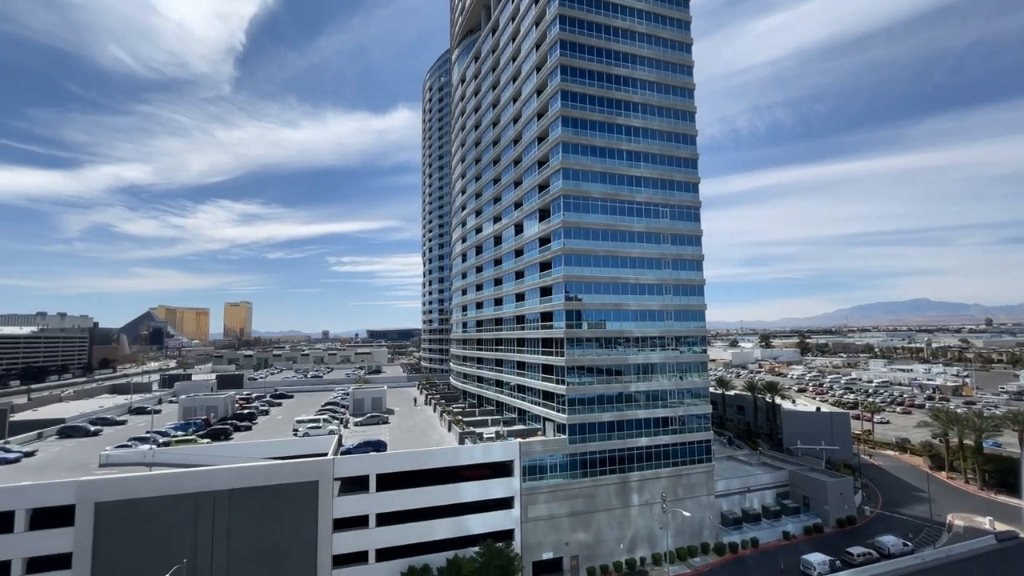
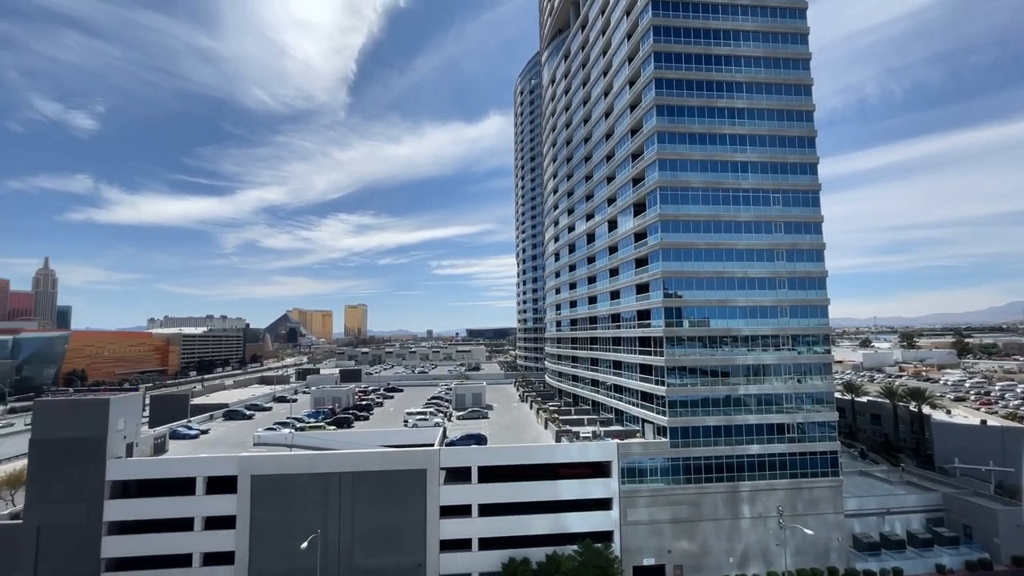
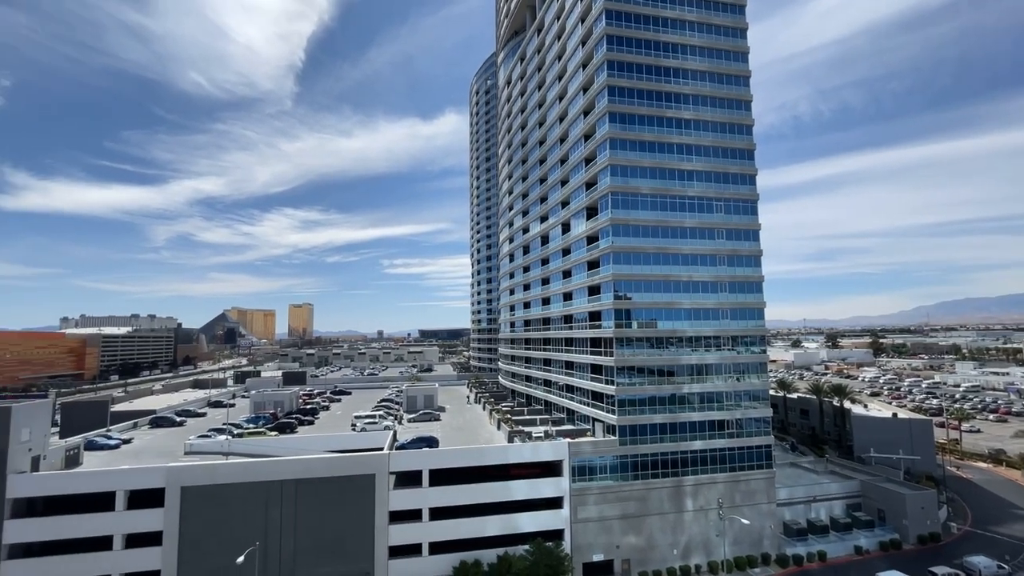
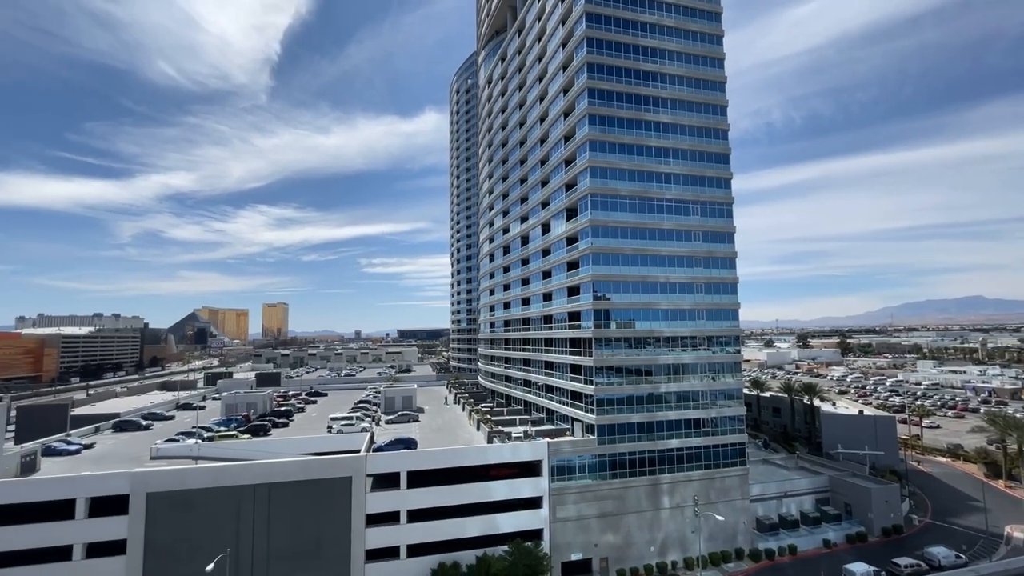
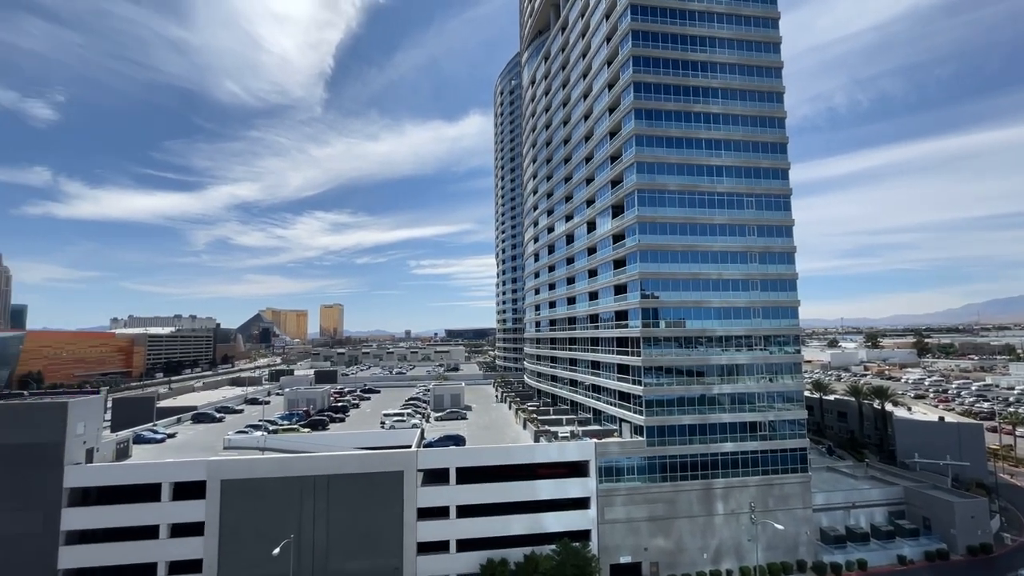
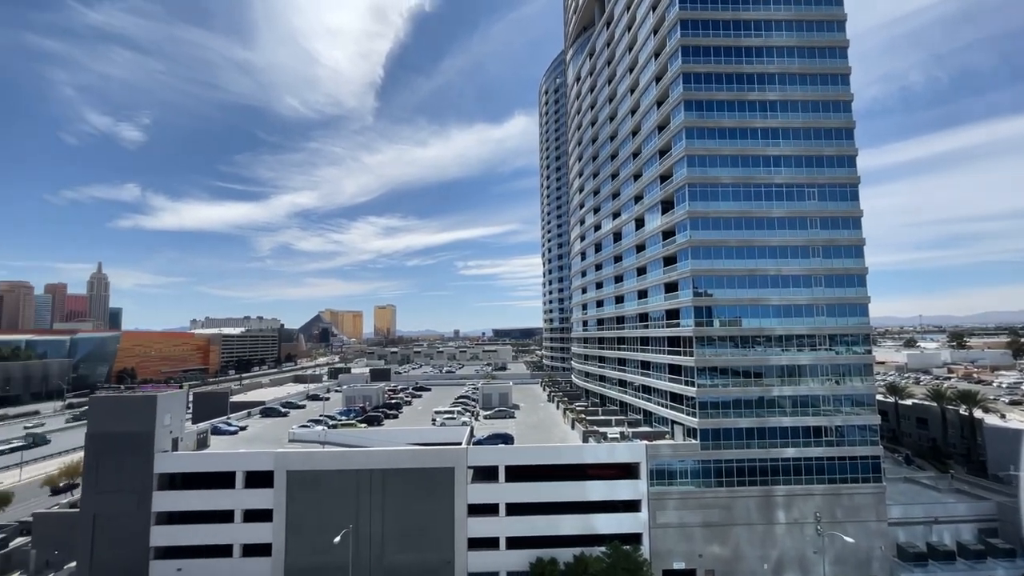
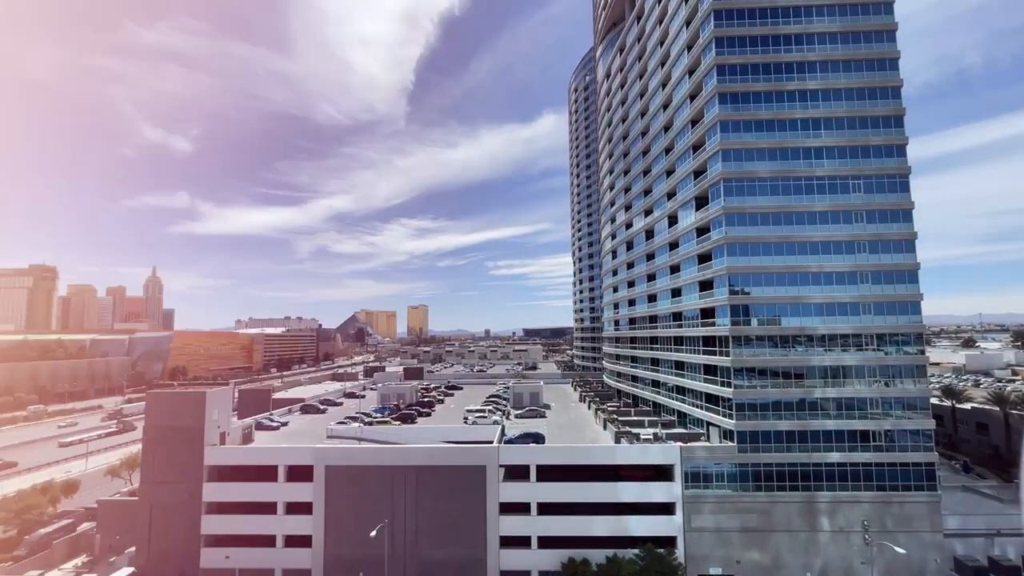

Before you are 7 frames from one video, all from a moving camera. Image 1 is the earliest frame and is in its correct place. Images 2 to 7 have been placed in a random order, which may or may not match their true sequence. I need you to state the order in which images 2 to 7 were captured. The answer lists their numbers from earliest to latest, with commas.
4, 3, 5, 2, 6, 7
